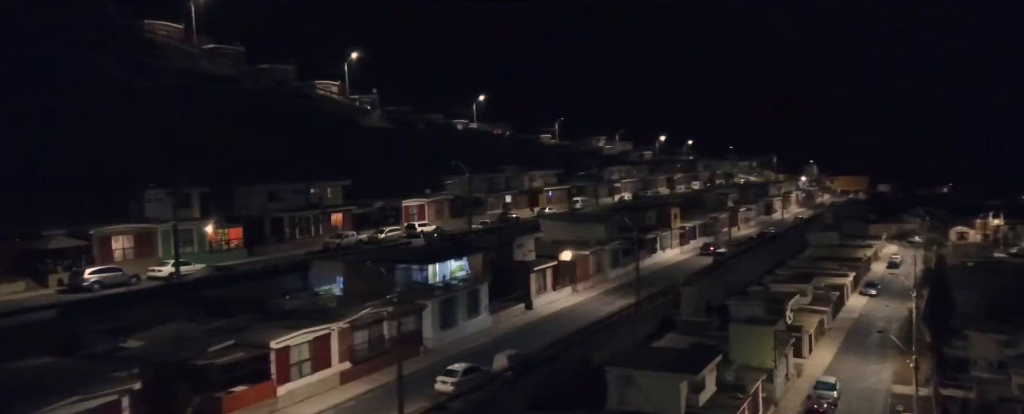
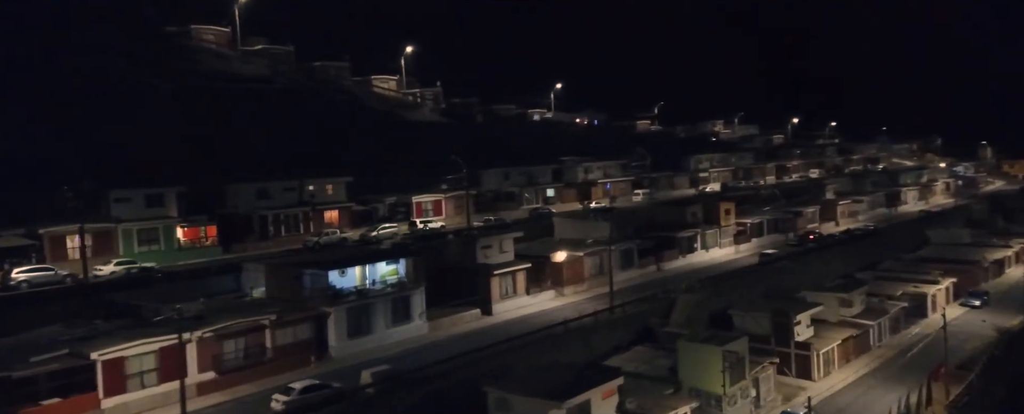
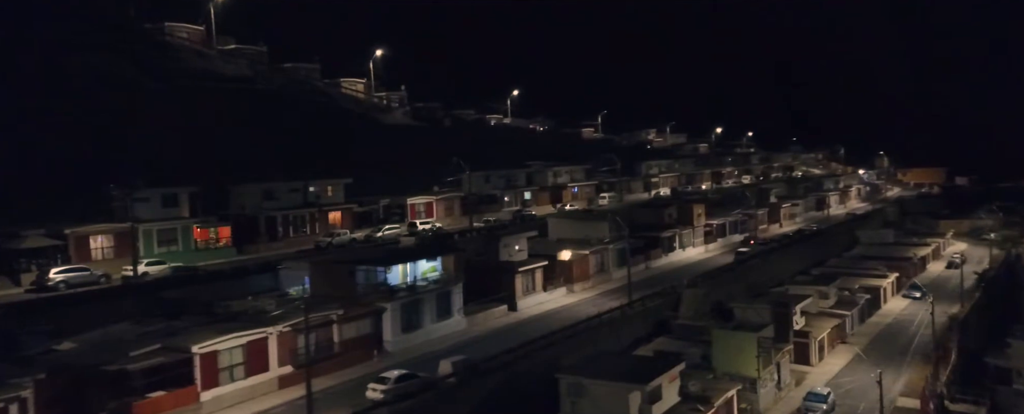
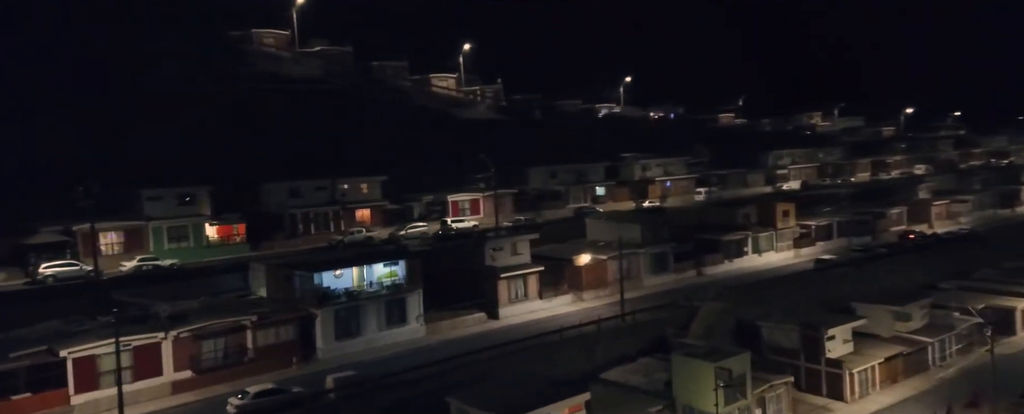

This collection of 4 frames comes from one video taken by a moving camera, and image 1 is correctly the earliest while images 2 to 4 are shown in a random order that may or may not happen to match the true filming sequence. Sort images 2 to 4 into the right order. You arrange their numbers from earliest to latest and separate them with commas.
3, 2, 4
